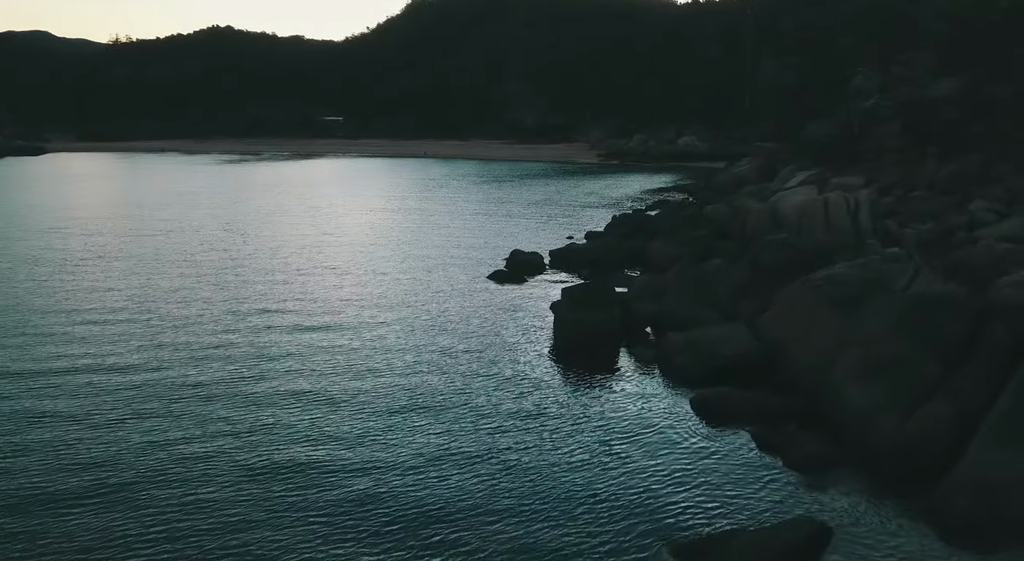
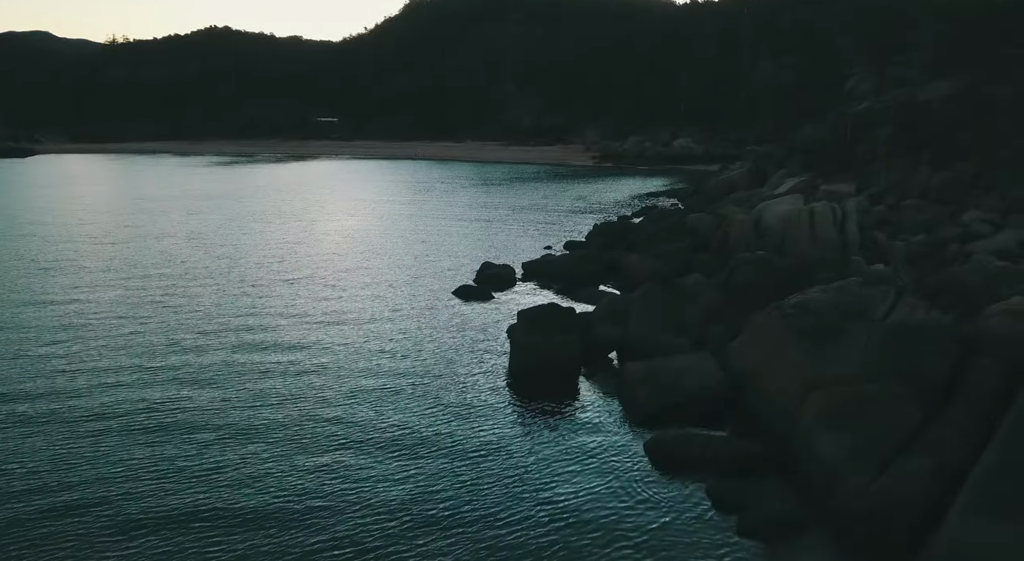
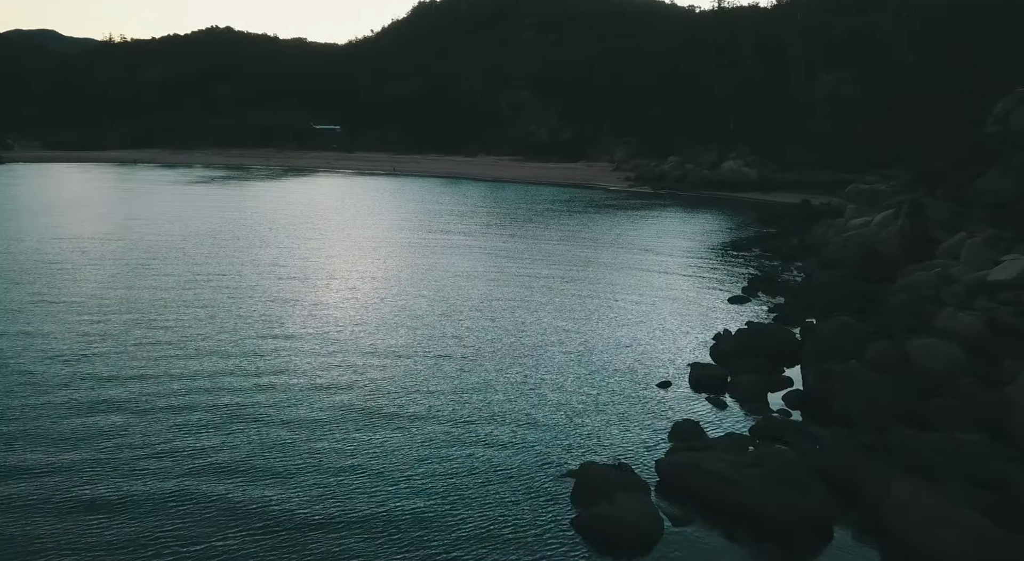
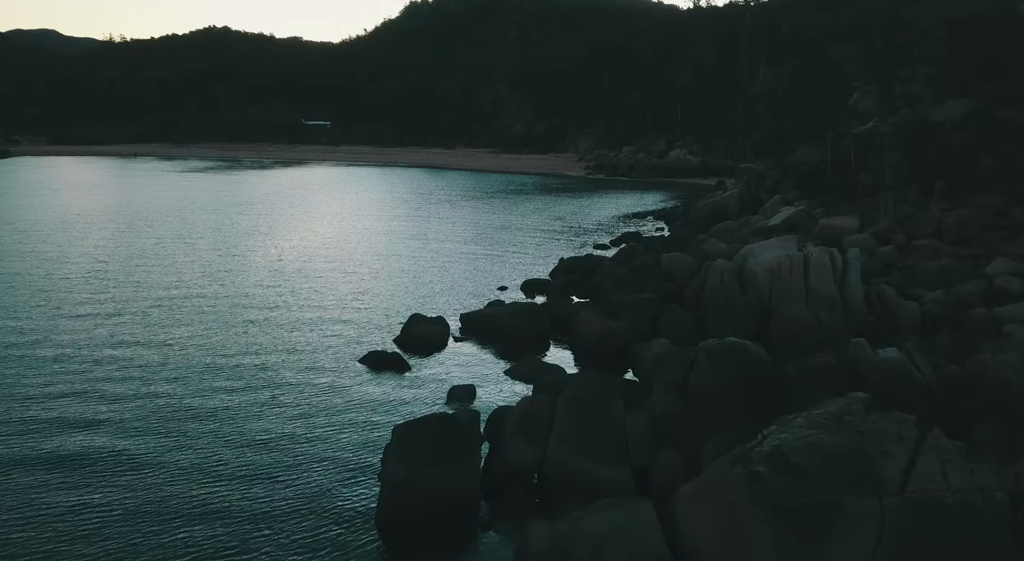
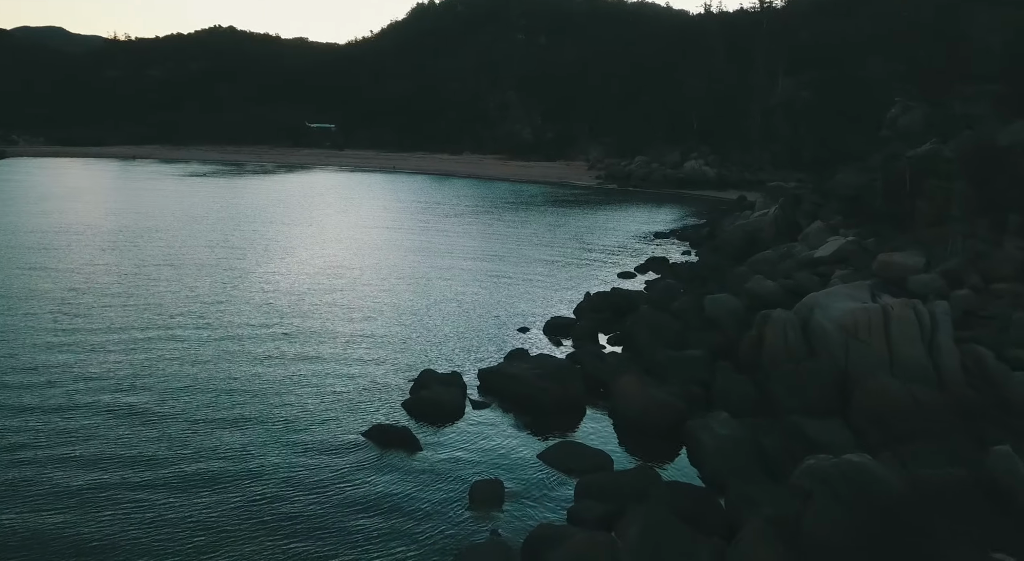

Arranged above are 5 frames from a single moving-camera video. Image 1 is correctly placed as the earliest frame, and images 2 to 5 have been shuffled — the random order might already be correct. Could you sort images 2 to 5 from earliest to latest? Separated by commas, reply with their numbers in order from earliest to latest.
2, 4, 5, 3
